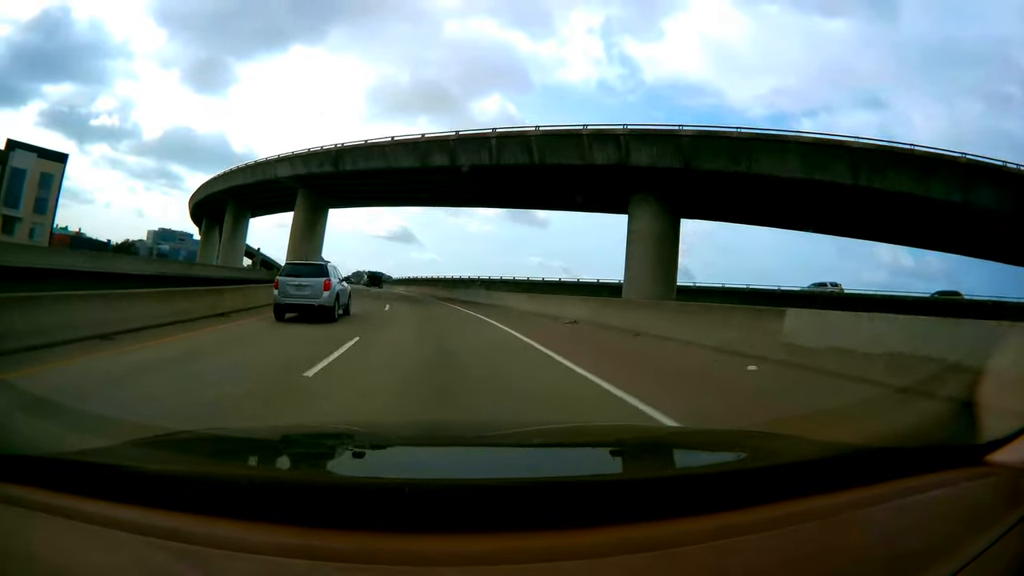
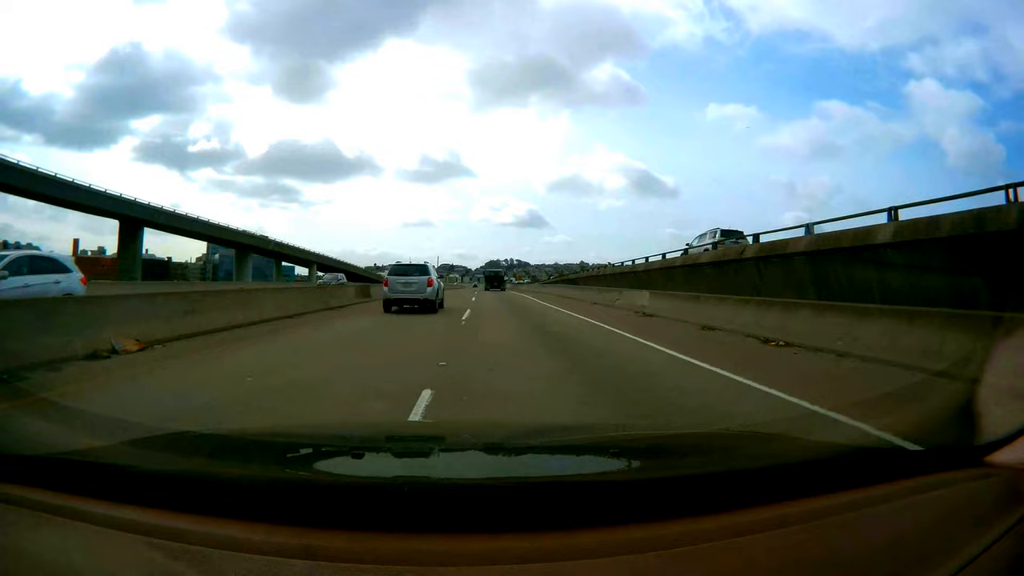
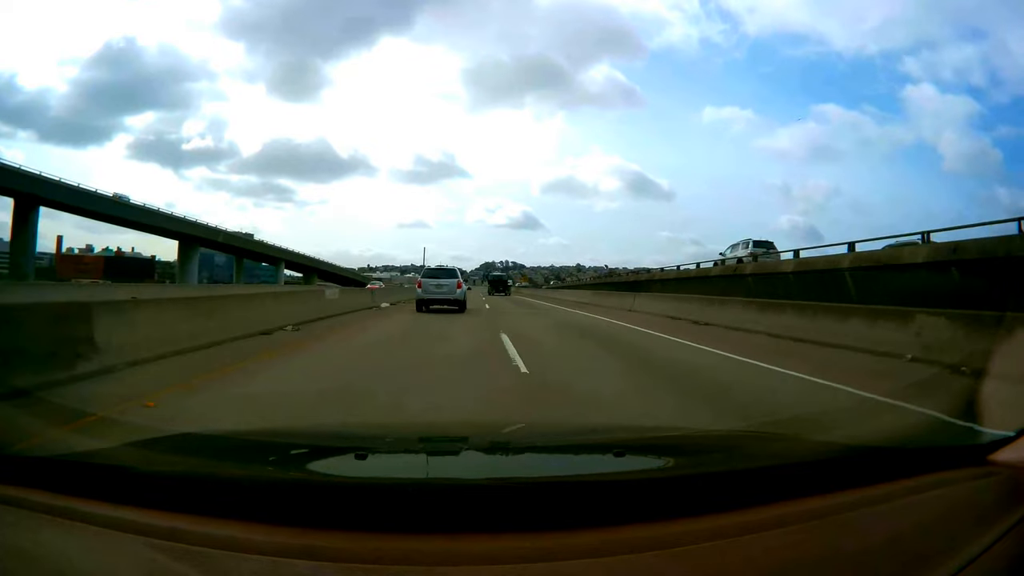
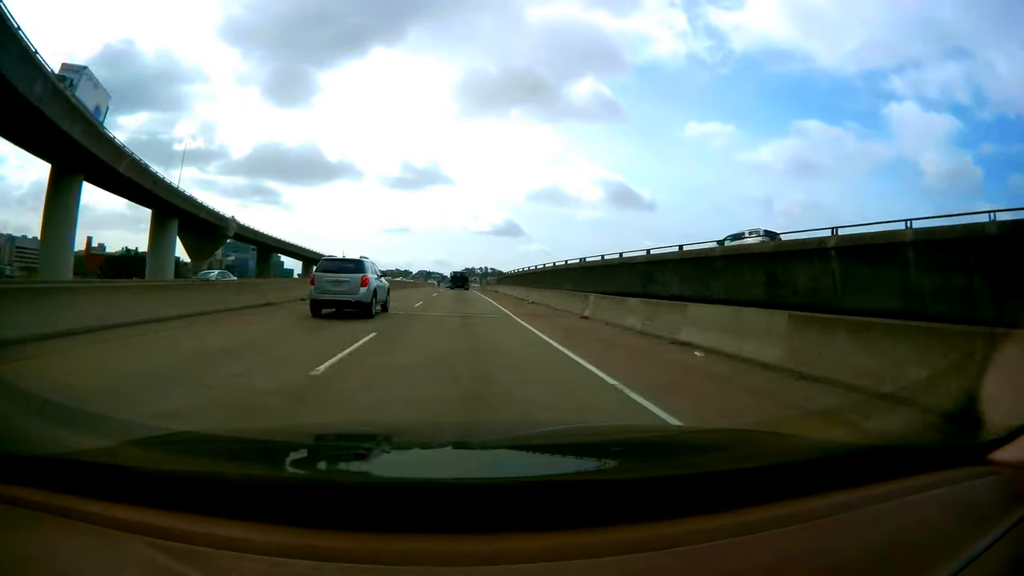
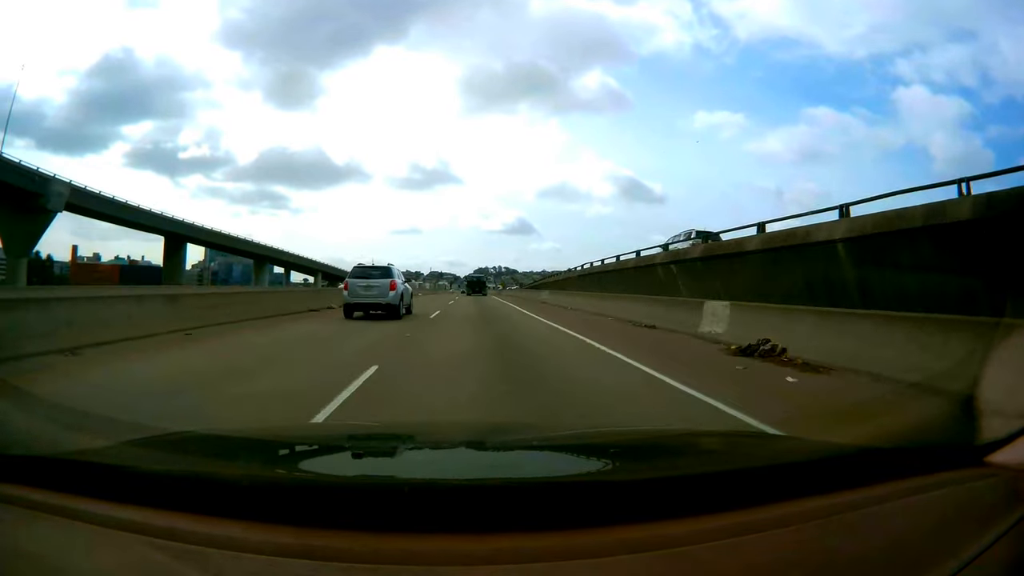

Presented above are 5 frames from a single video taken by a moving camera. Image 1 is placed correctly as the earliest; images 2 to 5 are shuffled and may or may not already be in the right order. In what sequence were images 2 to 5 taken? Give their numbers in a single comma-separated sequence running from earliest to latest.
4, 5, 2, 3
